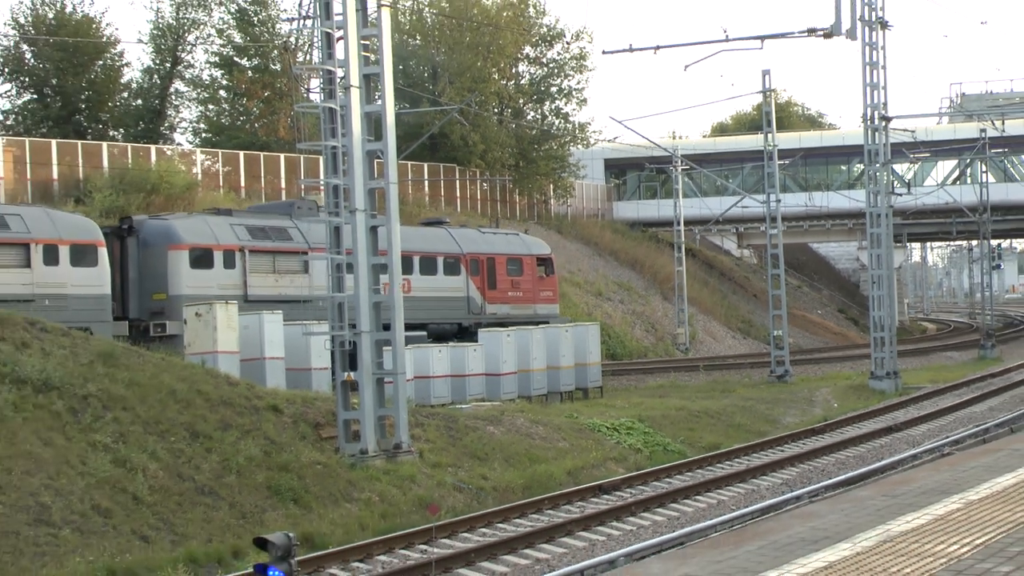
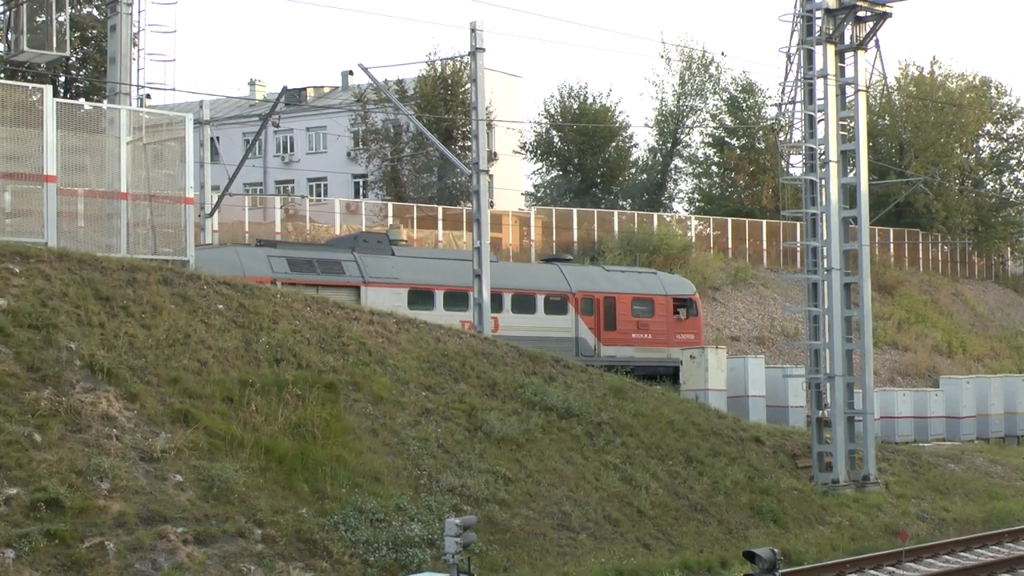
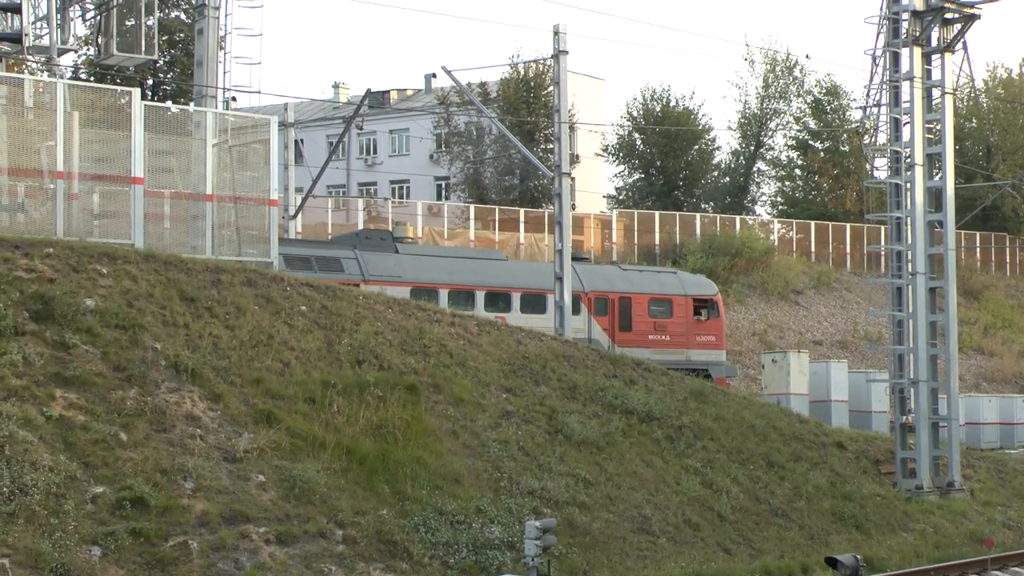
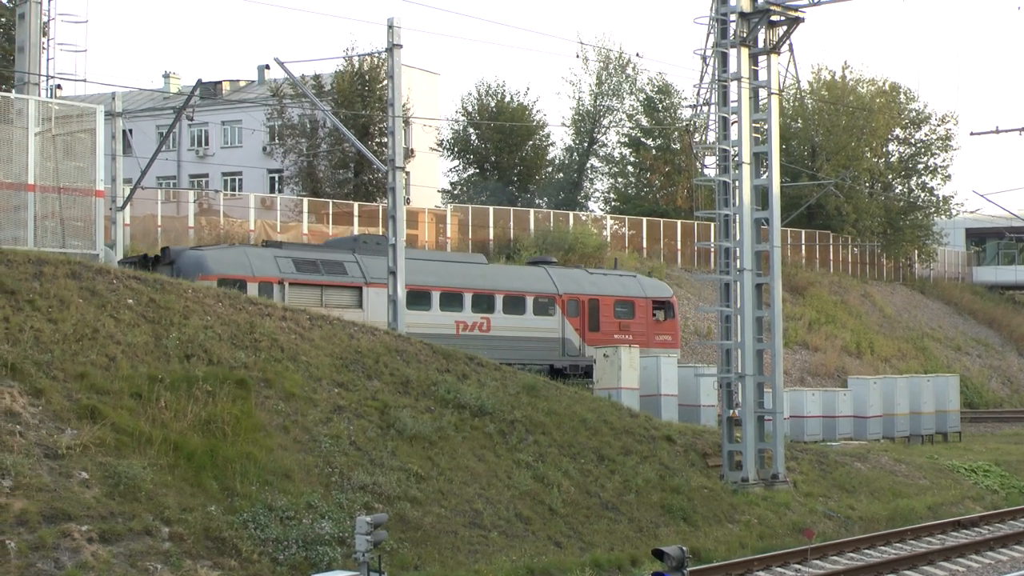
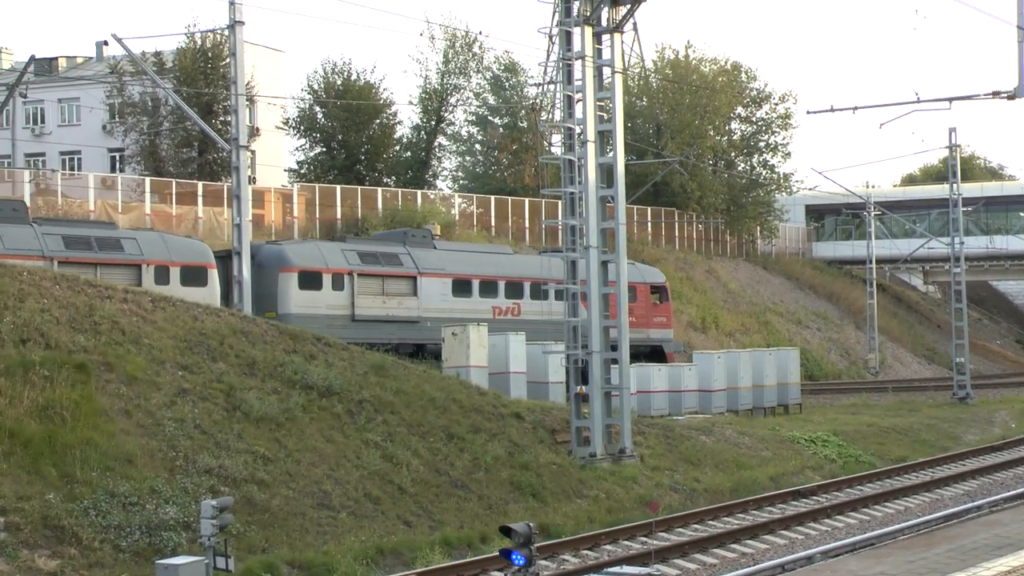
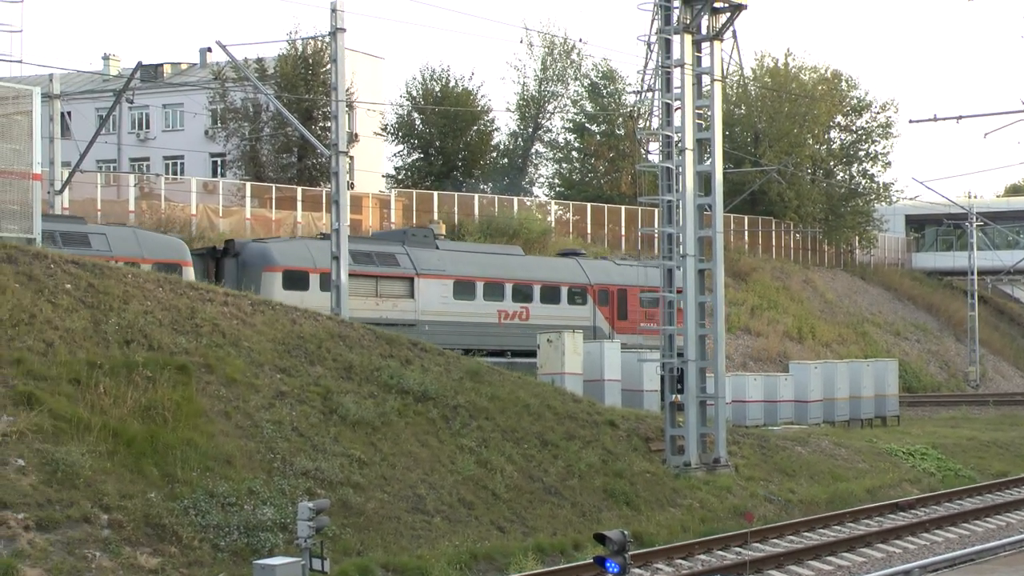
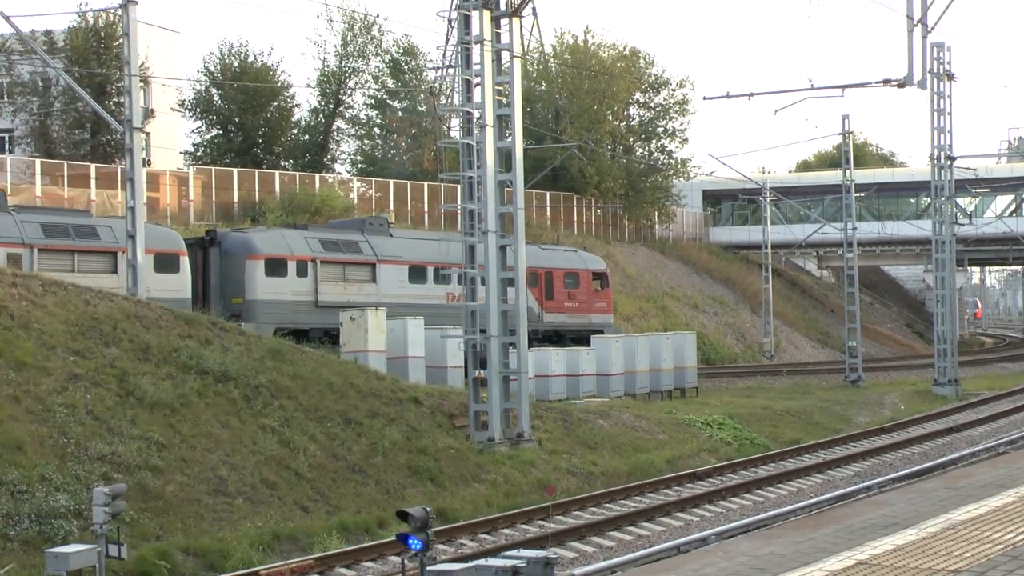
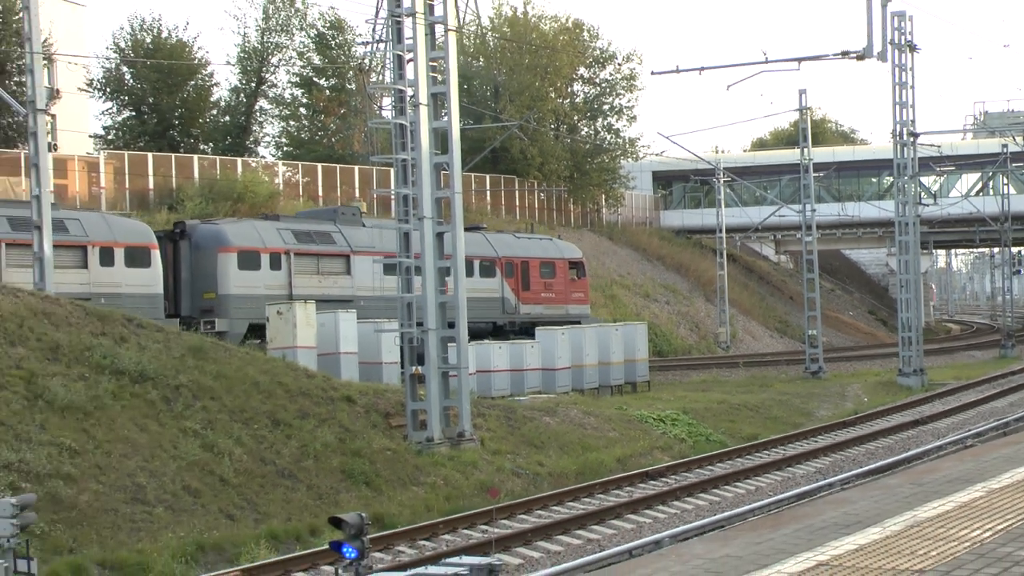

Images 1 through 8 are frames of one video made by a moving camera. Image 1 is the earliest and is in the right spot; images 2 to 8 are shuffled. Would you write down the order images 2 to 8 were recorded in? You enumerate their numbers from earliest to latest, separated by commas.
8, 7, 5, 6, 4, 2, 3
